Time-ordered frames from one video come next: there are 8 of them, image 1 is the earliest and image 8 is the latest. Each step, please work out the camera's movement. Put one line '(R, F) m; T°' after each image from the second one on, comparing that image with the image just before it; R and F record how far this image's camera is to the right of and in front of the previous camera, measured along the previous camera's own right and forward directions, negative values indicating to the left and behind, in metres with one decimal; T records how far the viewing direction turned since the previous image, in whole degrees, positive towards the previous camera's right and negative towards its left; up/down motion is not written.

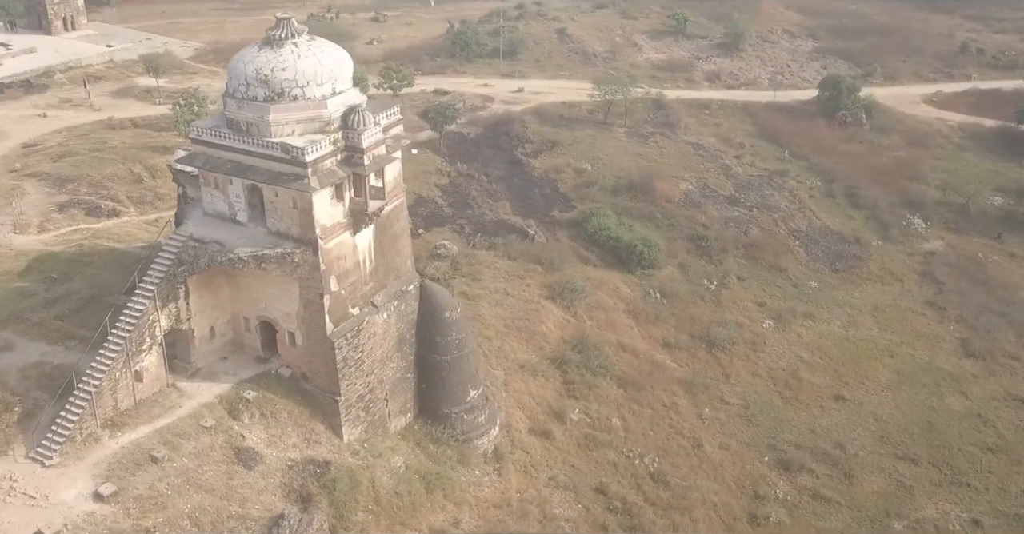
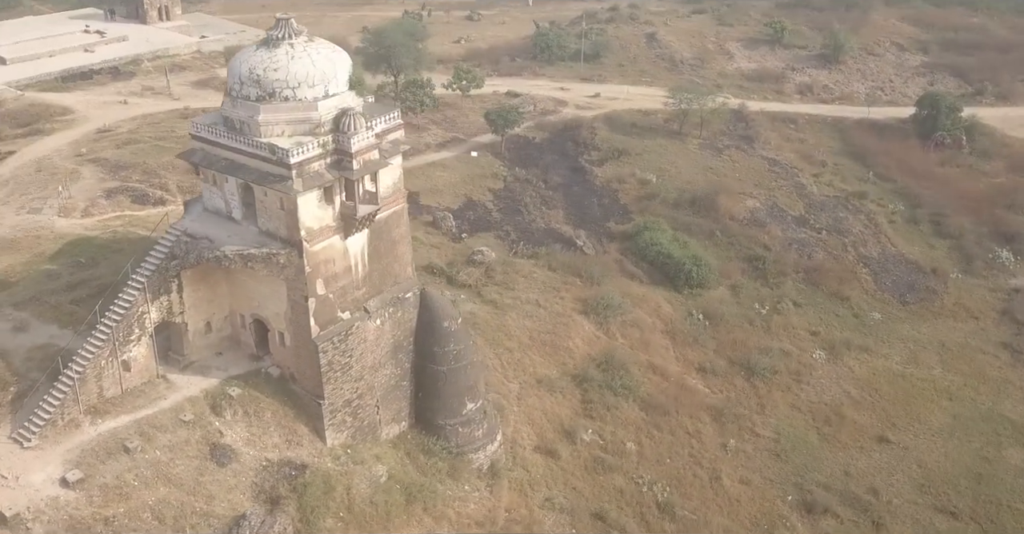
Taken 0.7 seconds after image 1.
(+1.8, +0.5) m; -6°
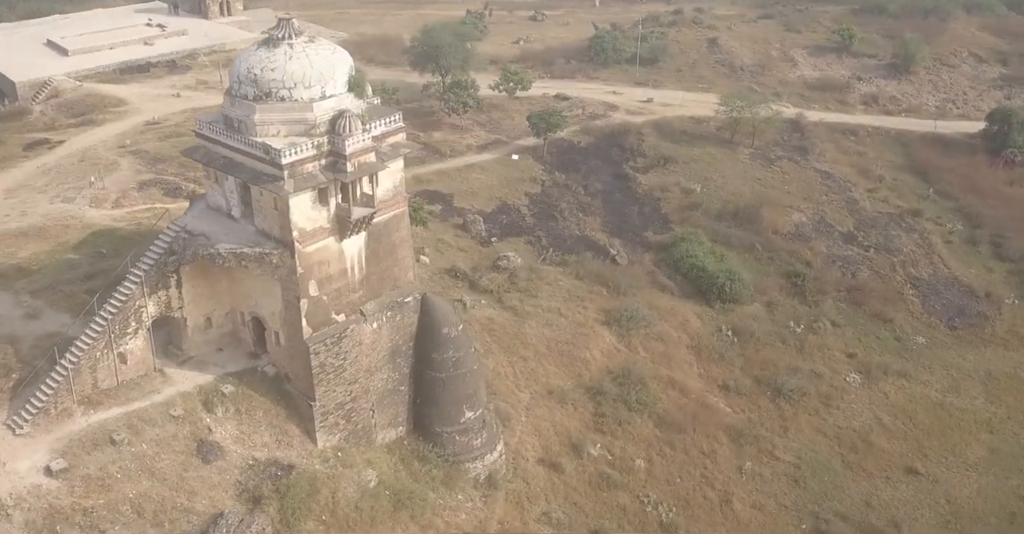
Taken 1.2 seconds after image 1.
(+1.1, +0.3) m; -4°
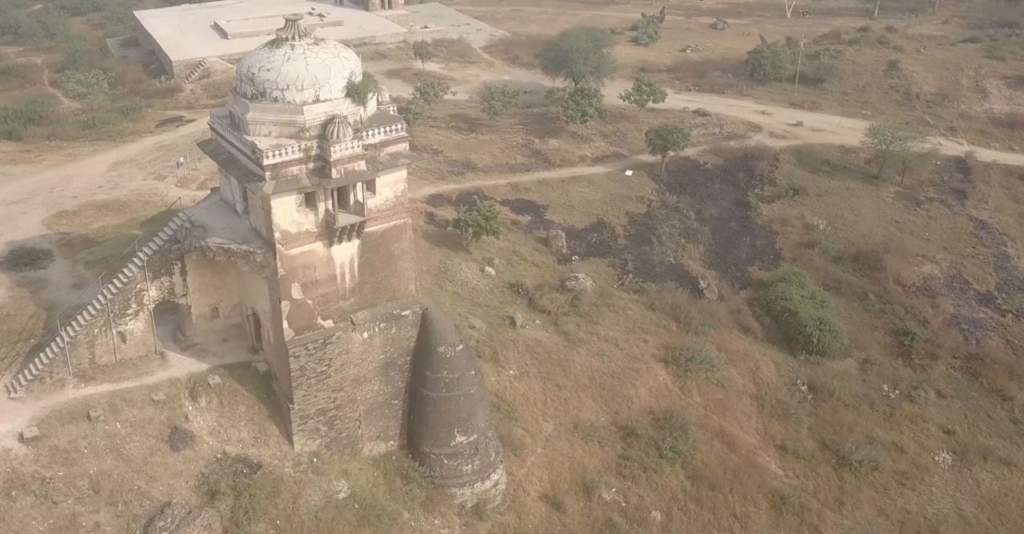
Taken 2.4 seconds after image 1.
(+3.0, +1.0) m; -12°
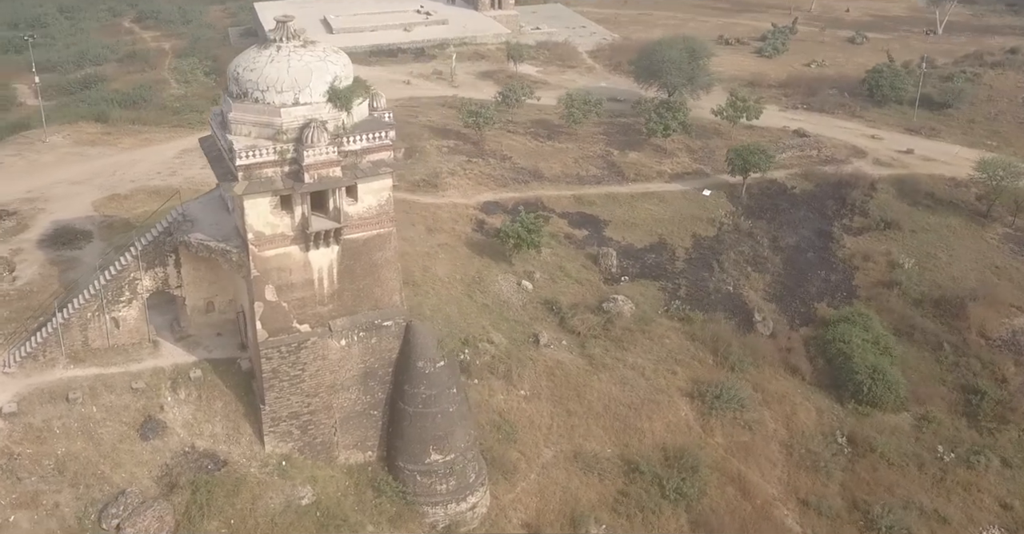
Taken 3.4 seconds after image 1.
(+2.4, +0.7) m; -8°
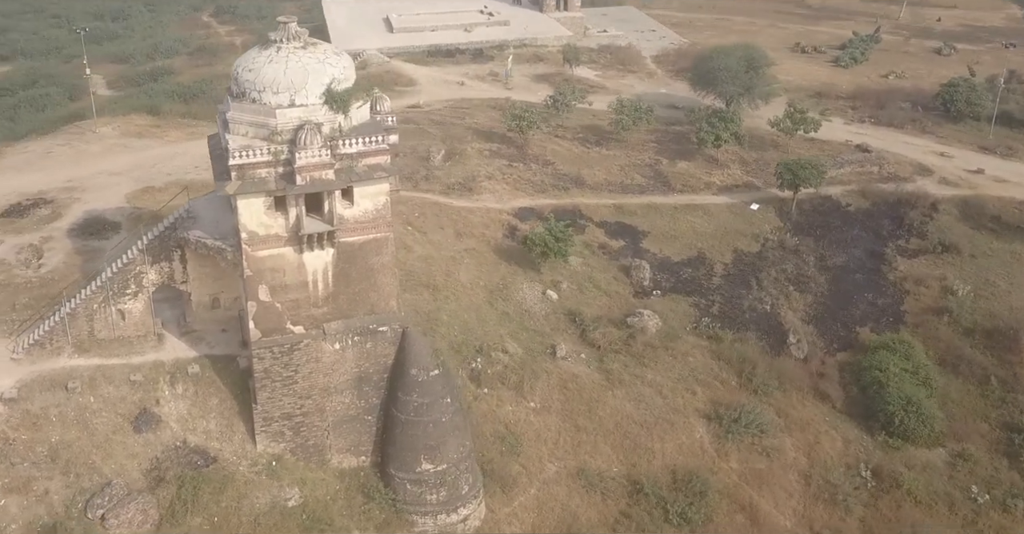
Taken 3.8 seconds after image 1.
(+1.3, +0.3) m; -5°
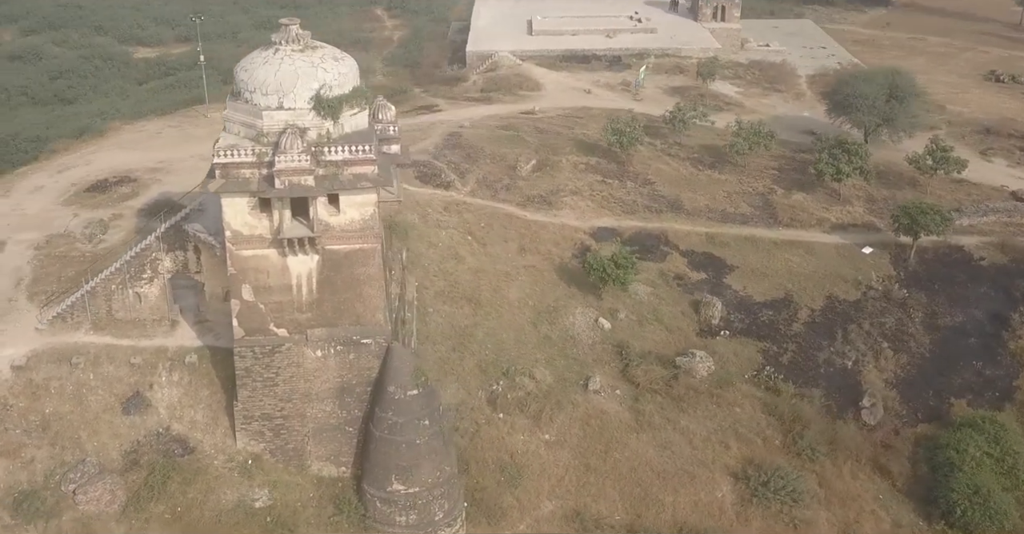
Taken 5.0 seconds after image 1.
(+2.9, +0.9) m; -11°
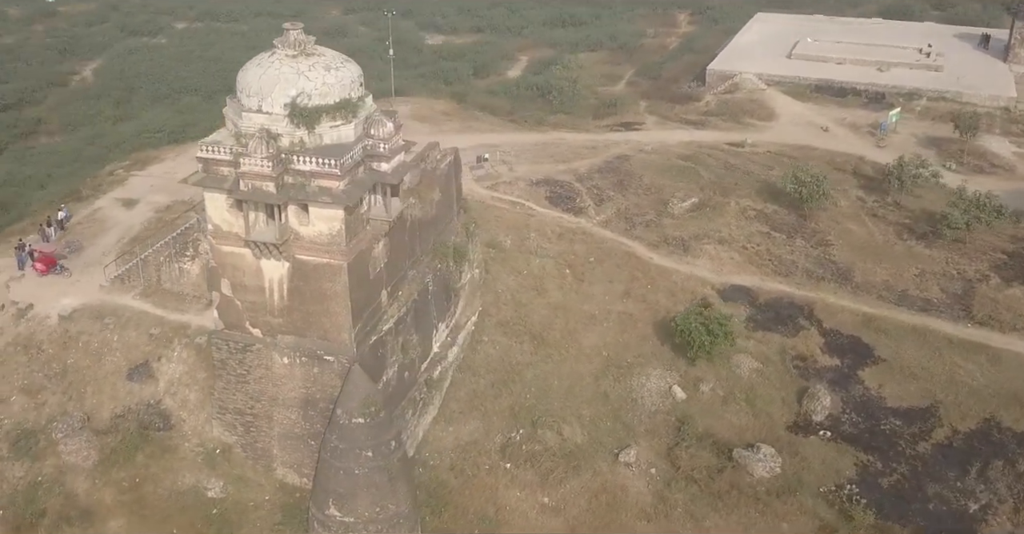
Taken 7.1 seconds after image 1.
(+5.0, +1.9) m; -19°
